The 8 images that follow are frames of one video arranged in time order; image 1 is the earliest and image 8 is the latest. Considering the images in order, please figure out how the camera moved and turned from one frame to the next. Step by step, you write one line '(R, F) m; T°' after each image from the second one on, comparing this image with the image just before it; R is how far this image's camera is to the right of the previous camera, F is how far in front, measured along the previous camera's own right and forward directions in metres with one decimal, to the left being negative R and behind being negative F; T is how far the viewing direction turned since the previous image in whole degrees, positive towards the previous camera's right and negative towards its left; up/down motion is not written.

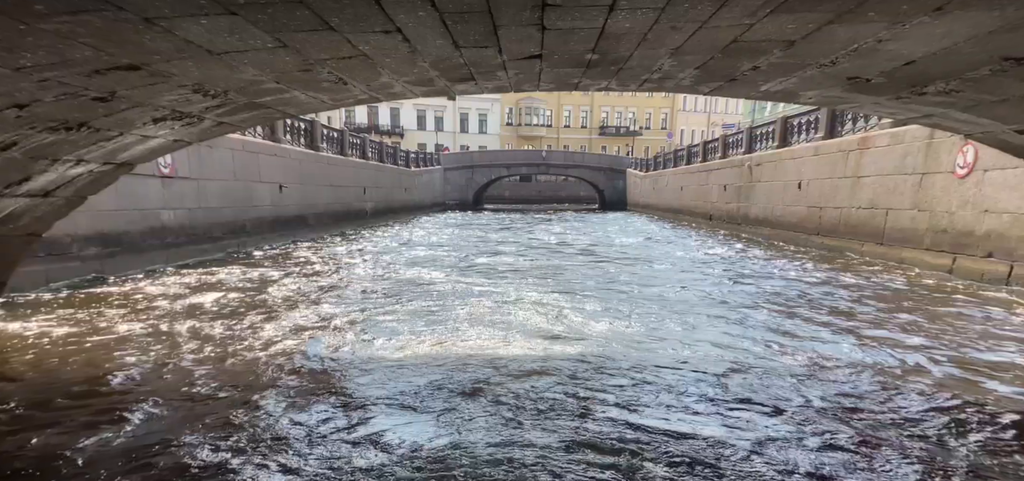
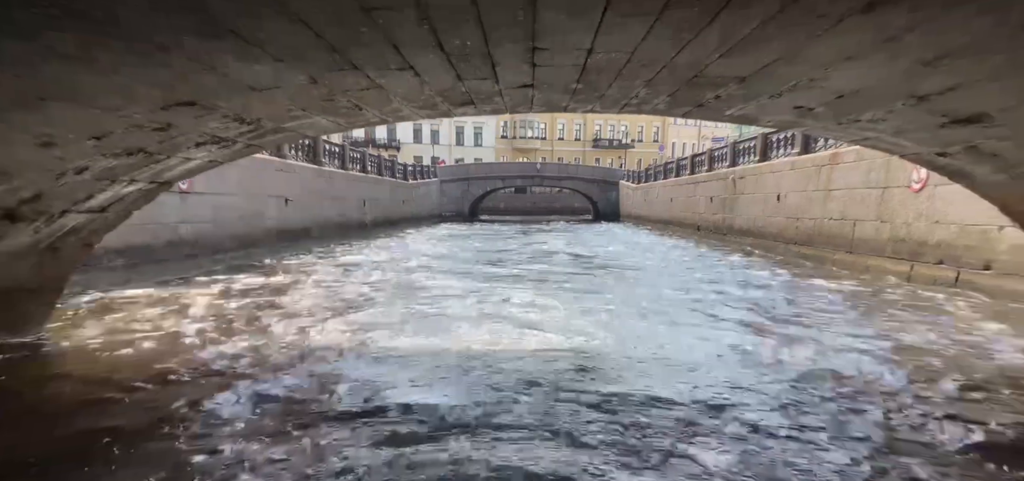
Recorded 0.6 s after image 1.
(0.0, -0.6) m; +1°
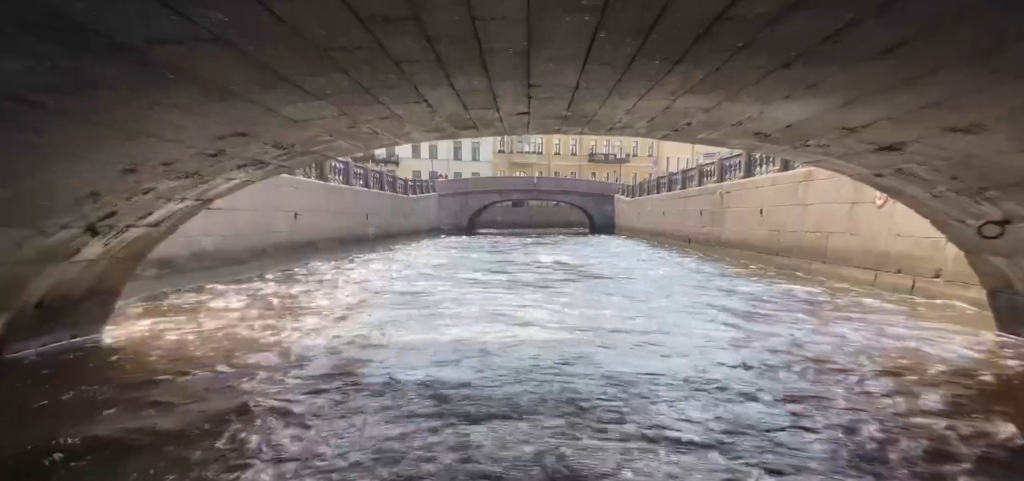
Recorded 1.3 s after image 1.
(0.0, -0.7) m; 0°
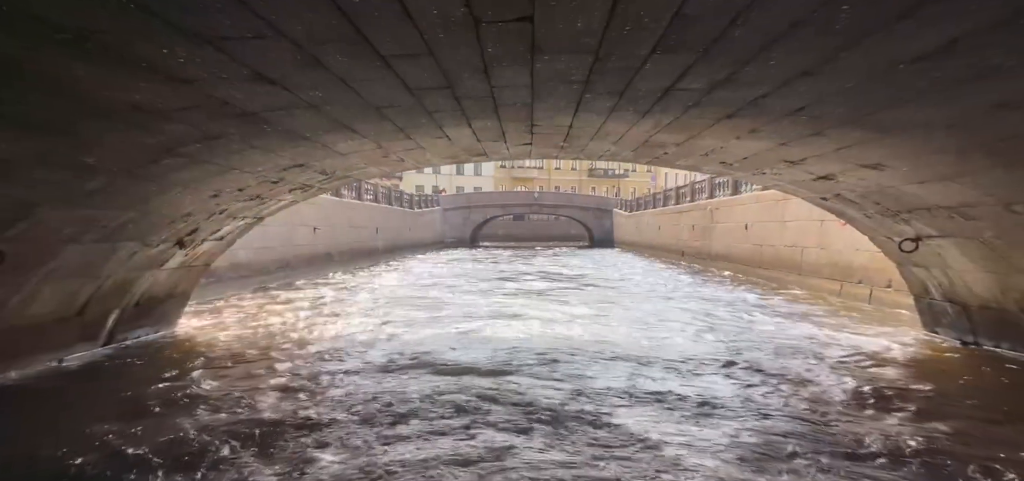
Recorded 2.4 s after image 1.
(-0.1, -1.0) m; 0°
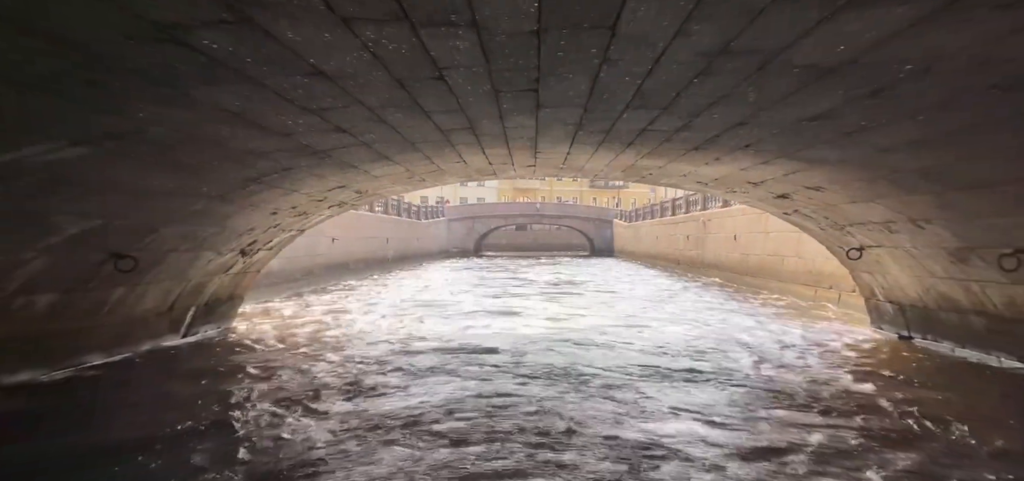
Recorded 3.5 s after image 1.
(-0.1, -1.1) m; 0°
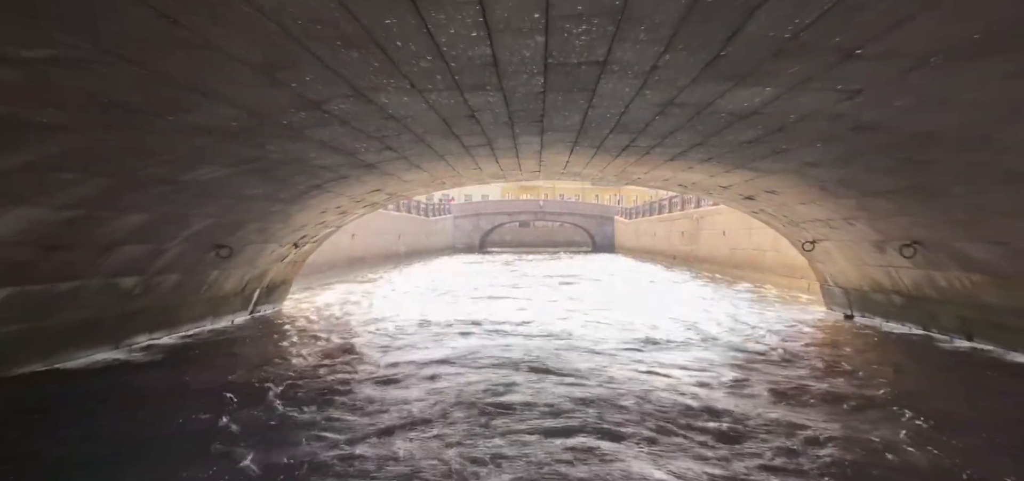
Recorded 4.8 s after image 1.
(-0.1, -1.3) m; 0°
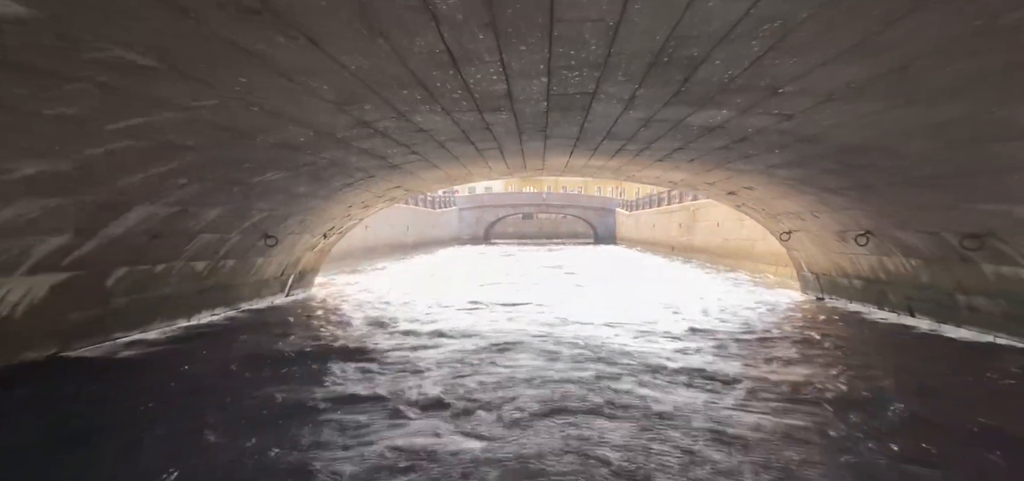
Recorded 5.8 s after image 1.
(-0.1, -0.9) m; 0°
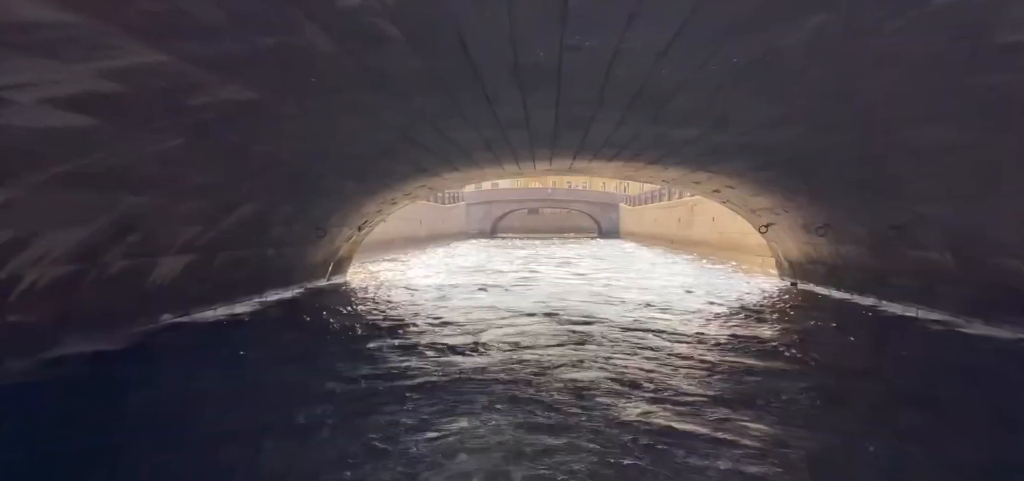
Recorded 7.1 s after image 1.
(-0.1, -1.2) m; -1°
